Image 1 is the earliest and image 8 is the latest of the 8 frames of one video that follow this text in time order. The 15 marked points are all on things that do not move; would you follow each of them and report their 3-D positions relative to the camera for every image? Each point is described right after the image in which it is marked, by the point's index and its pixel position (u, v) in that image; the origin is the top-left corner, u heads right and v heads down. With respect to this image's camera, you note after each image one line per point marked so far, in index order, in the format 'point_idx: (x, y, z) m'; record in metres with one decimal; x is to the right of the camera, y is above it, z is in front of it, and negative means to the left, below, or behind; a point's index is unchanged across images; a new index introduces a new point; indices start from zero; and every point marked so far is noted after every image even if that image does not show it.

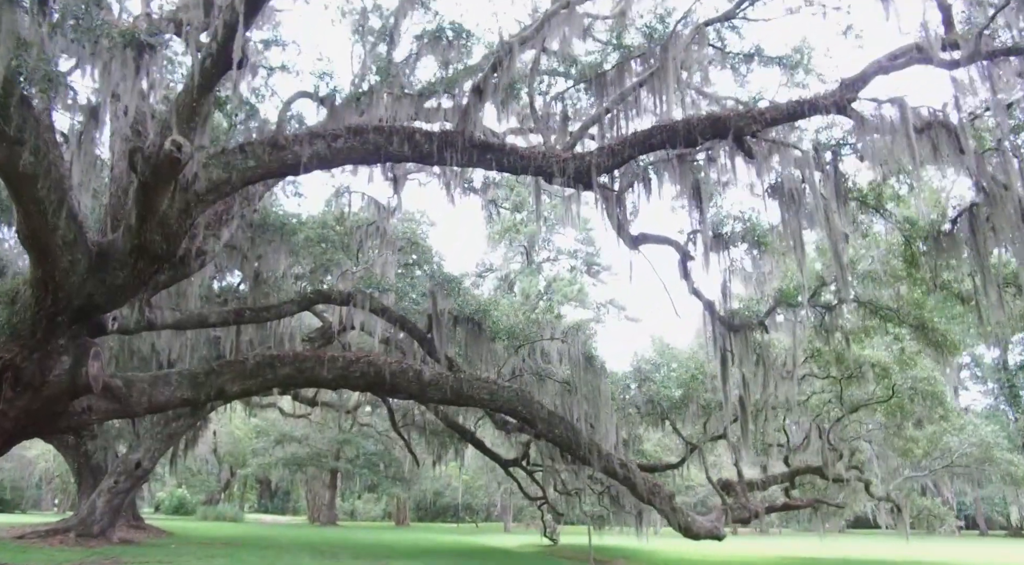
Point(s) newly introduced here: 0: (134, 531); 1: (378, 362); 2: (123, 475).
0: (-7.9, -5.2, +15.2) m
1: (-1.5, -0.9, +8.0) m
2: (-7.0, -3.5, +13.1) m
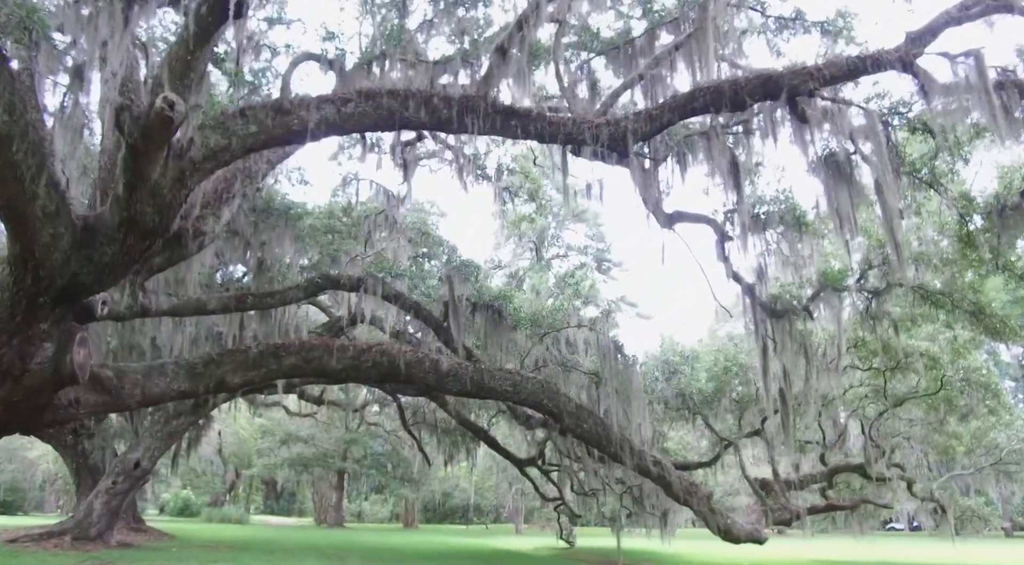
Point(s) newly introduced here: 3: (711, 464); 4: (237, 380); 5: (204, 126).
0: (-7.6, -5.1, +14.6) m
1: (-1.2, -0.7, +7.4) m
2: (-6.7, -3.3, +12.4) m
3: (+2.8, -2.5, +10.0) m
4: (-2.7, -1.0, +7.1) m
5: (-2.5, +1.3, +6.0) m
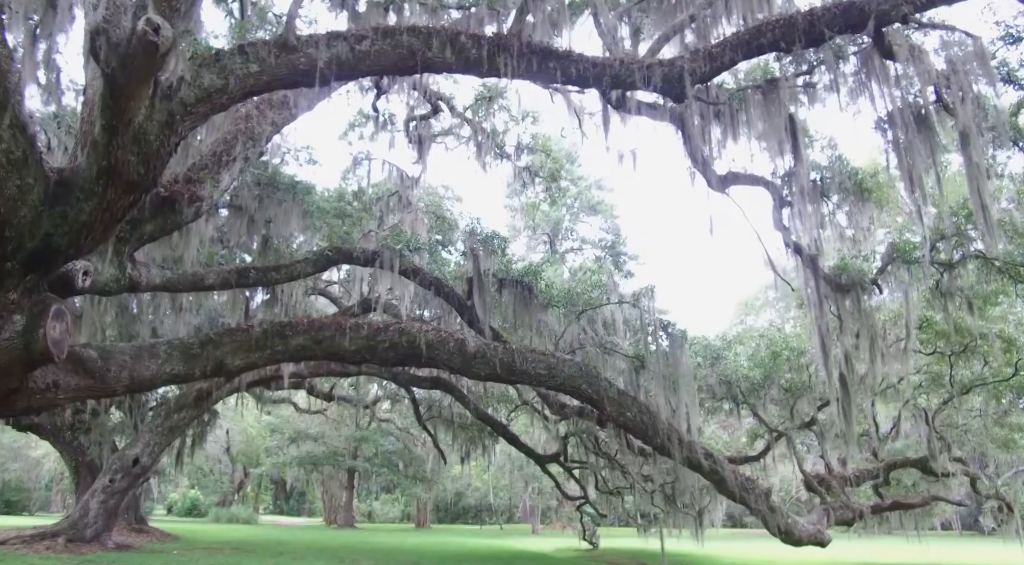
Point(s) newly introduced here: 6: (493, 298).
0: (-7.2, -4.8, +13.8) m
1: (-0.9, -0.4, +6.6) m
2: (-6.3, -3.1, +11.7) m
3: (+3.1, -2.2, +9.1) m
4: (-2.4, -0.7, +6.3) m
5: (-2.2, +1.5, +5.1) m
6: (-0.2, -0.2, +8.4) m
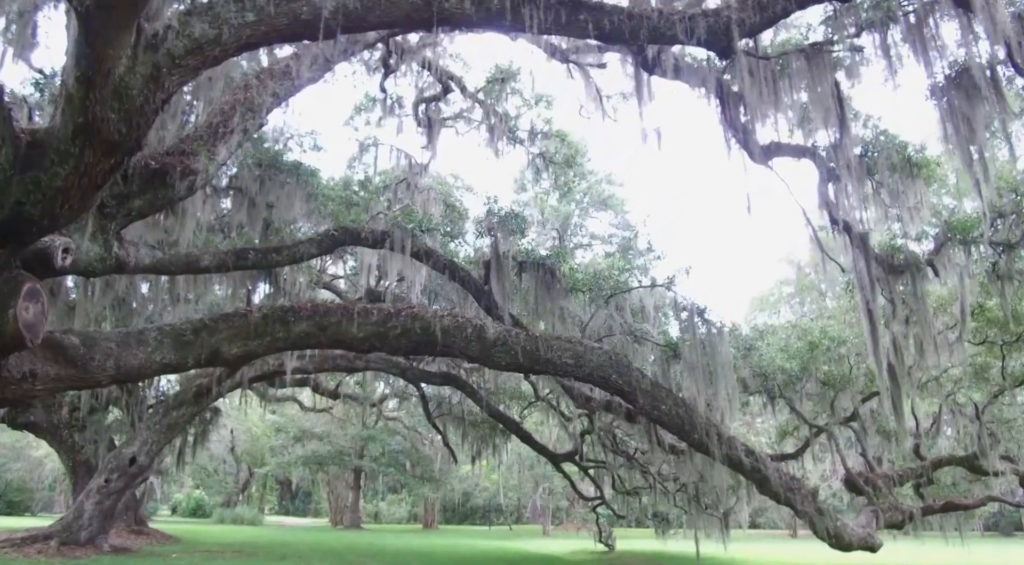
0: (-6.9, -4.7, +13.3) m
1: (-0.7, -0.3, +6.0) m
2: (-6.1, -2.9, +11.1) m
3: (+3.3, -2.0, +8.5) m
4: (-2.2, -0.5, +5.8) m
5: (-2.0, +1.7, +4.6) m
6: (0.0, 0.0, +7.8) m
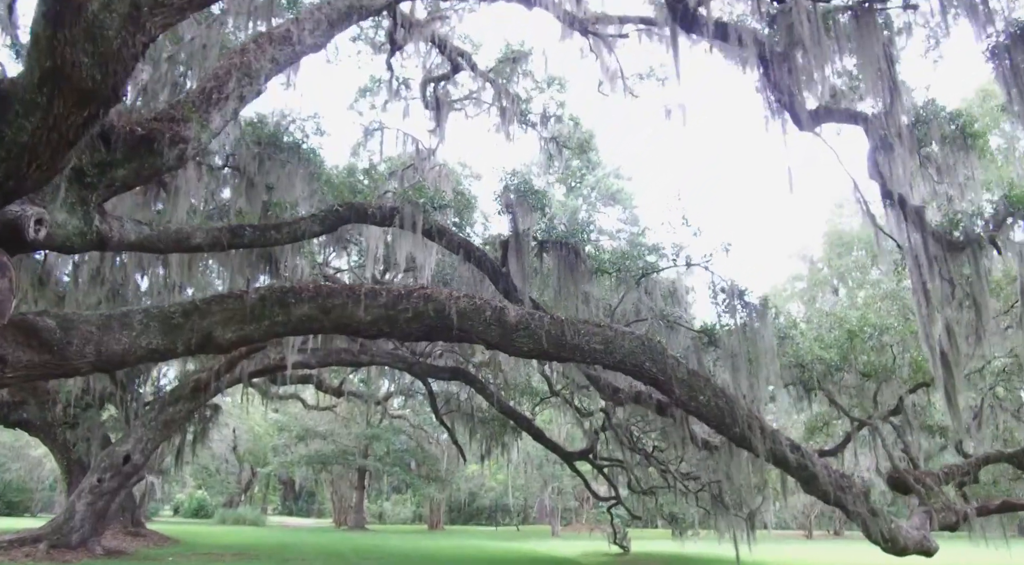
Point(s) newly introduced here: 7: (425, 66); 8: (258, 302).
0: (-6.7, -4.5, +12.8) m
1: (-0.5, -0.1, +5.4) m
2: (-5.9, -2.8, +10.6) m
3: (+3.5, -1.9, +7.9) m
4: (-2.0, -0.4, +5.2) m
5: (-1.9, +1.9, +4.0) m
6: (+0.2, +0.2, +7.2) m
7: (-1.3, +3.4, +11.3) m
8: (-1.9, -0.1, +5.3) m
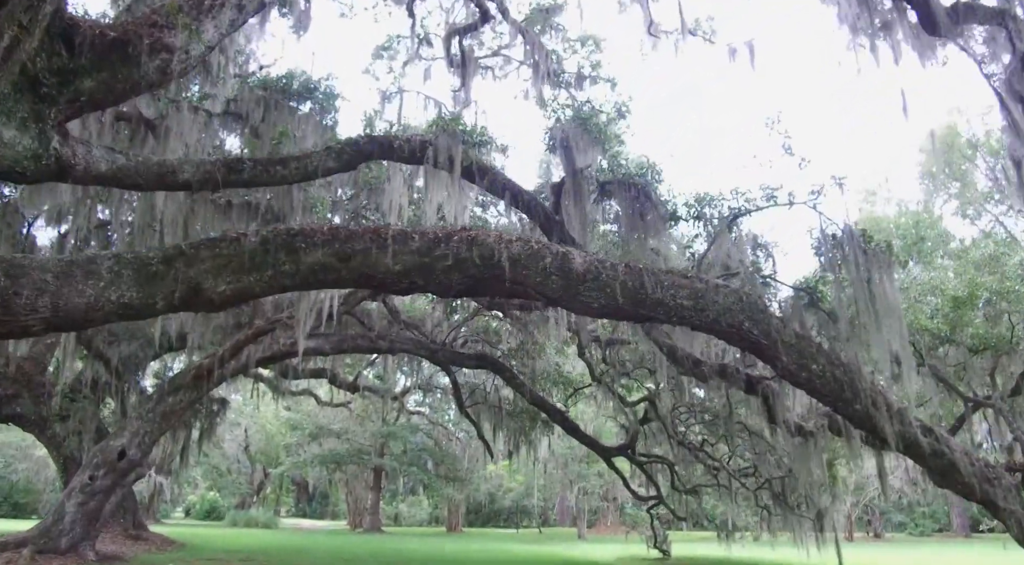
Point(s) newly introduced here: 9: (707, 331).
0: (-6.2, -4.2, +11.8) m
1: (-0.1, +0.2, +4.3) m
2: (-5.4, -2.4, +9.6) m
3: (+3.9, -1.5, +6.8) m
4: (-1.6, 0.0, +4.1) m
5: (-1.5, +2.2, +2.9) m
6: (+0.6, +0.5, +6.1) m
7: (-0.9, +3.7, +10.2) m
8: (-1.5, +0.2, +4.2) m
9: (+1.2, -0.3, +4.5) m
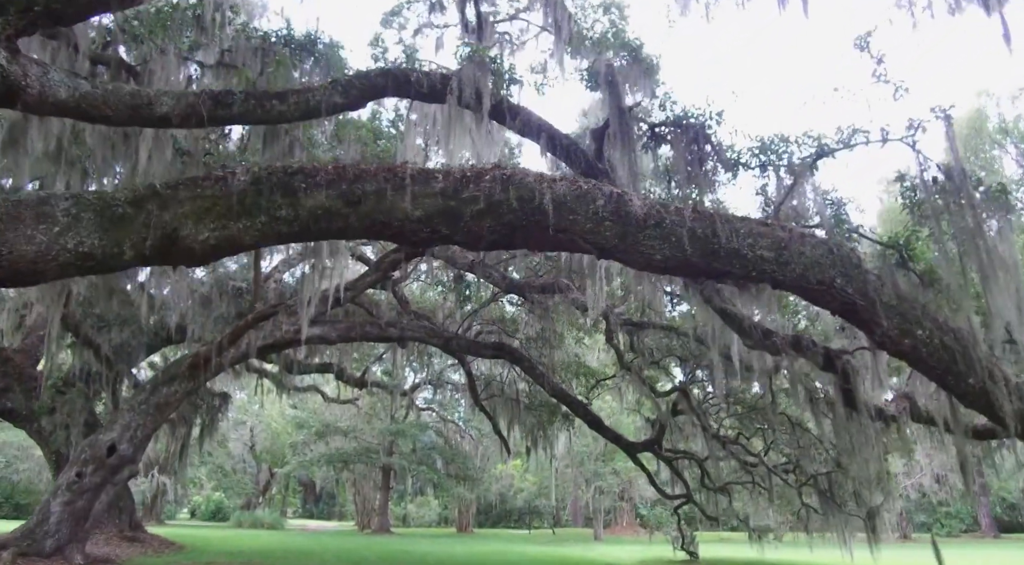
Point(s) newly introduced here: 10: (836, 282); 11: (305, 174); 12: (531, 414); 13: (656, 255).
0: (-5.9, -4.0, +11.0) m
1: (+0.1, +0.5, +3.6) m
2: (-5.1, -2.2, +8.9) m
3: (+4.2, -1.2, +6.0) m
4: (-1.4, +0.2, +3.4) m
5: (-1.3, +2.5, +2.2) m
6: (+0.8, +0.8, +5.4) m
7: (-0.6, +4.0, +9.5) m
8: (-1.3, +0.5, +3.5) m
9: (+1.4, 0.0, +3.7) m
10: (+1.6, 0.0, +3.7) m
11: (-1.0, +0.5, +3.6) m
12: (+0.3, -2.3, +12.8) m
13: (+0.7, +0.1, +3.6) m
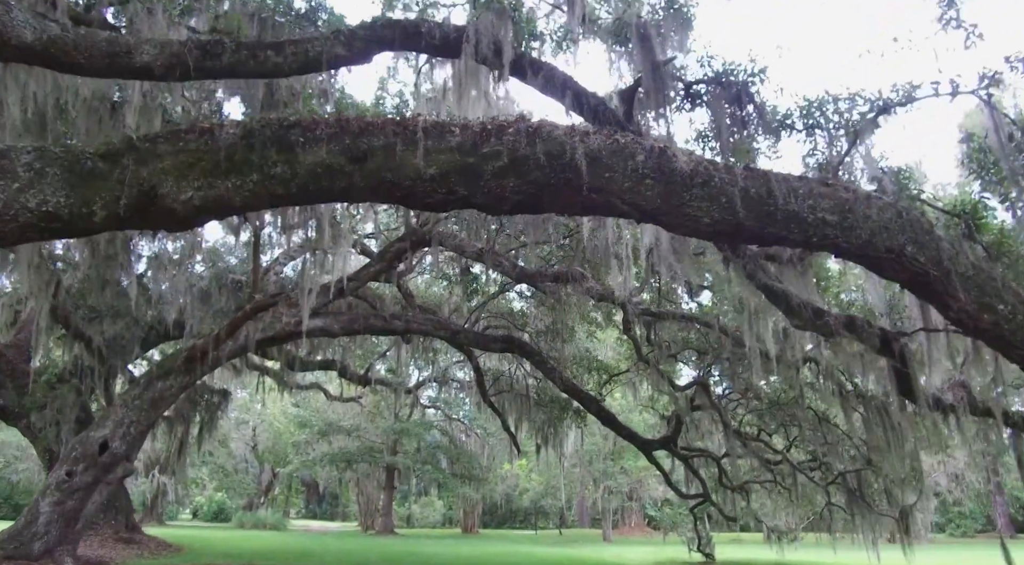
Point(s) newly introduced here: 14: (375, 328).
0: (-5.7, -3.9, +10.6) m
1: (+0.2, +0.6, +3.1) m
2: (-5.0, -2.1, +8.4) m
3: (+4.3, -1.1, +5.5) m
4: (-1.3, +0.4, +3.0) m
5: (-1.2, +2.6, +1.8) m
6: (+0.9, +0.9, +4.9) m
7: (-0.5, +4.1, +9.1) m
8: (-1.1, +0.6, +3.1) m
9: (+1.5, +0.1, +3.3) m
10: (+1.7, +0.2, +3.2) m
11: (-0.9, +0.7, +3.1) m
12: (+0.5, -2.2, +12.3) m
13: (+0.8, +0.3, +3.2) m
14: (-1.8, -0.6, +9.5) m
